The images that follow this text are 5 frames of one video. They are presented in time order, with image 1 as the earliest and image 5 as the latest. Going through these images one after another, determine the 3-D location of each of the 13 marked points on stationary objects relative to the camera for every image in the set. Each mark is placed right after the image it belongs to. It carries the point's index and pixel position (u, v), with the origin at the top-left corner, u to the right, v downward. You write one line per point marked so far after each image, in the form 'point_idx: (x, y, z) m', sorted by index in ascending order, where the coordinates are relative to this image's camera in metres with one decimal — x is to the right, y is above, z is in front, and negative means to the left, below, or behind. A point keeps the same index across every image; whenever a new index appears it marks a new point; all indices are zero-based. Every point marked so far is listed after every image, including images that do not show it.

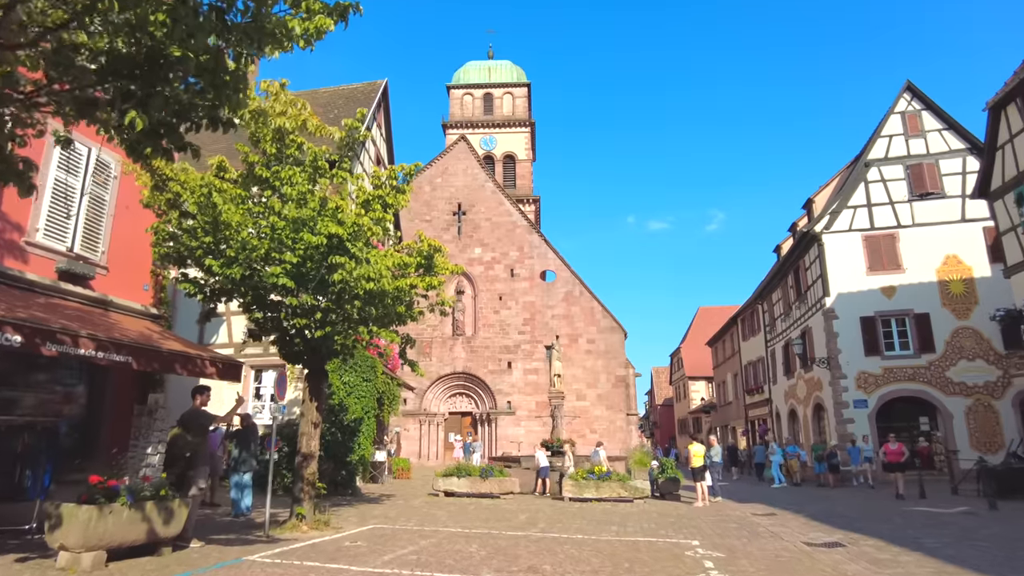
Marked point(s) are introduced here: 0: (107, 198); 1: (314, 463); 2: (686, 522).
0: (-6.3, +1.4, +10.5) m
1: (-3.0, -2.6, +10.0) m
2: (+3.1, -4.1, +11.7) m
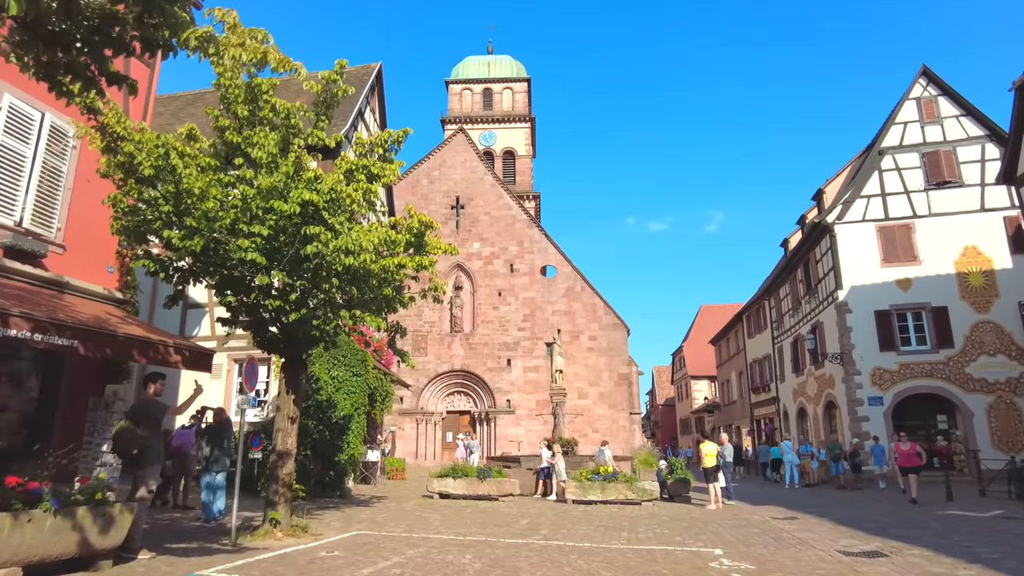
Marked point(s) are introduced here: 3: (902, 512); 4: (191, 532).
0: (-6.4, +1.7, +9.5) m
1: (-3.0, -2.3, +9.0) m
2: (+3.1, -3.8, +10.7) m
3: (+7.0, -4.0, +12.0) m
4: (-4.2, -3.2, +8.7) m
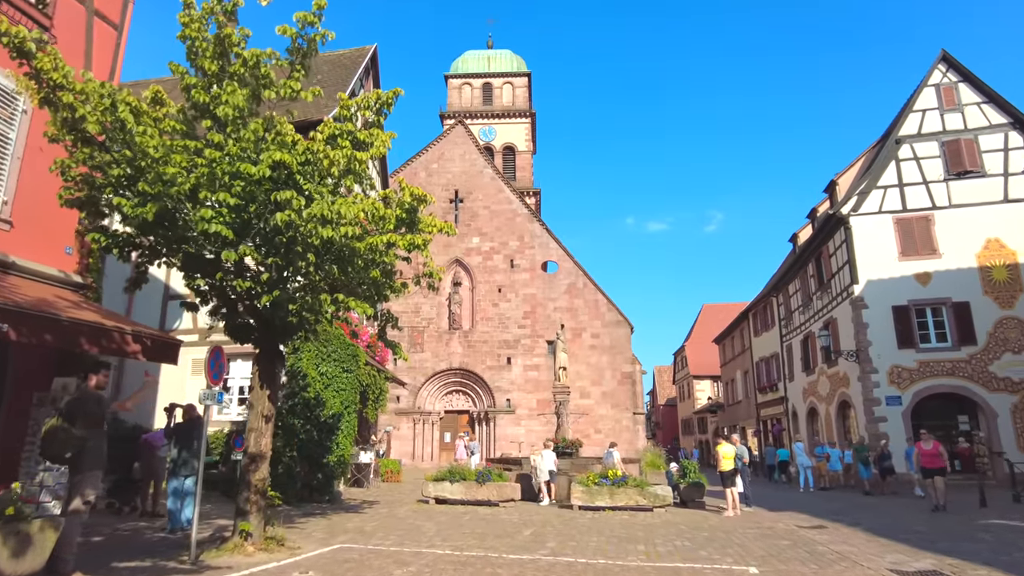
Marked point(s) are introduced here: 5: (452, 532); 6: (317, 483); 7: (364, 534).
0: (-6.3, +1.9, +8.5) m
1: (-2.9, -2.1, +7.9) m
2: (+3.1, -3.6, +9.6) m
3: (+7.0, -3.8, +11.0) m
4: (-4.2, -3.0, +7.7) m
5: (-0.9, -3.6, +9.9) m
6: (-4.2, -4.2, +14.3) m
7: (-2.1, -3.5, +9.4) m
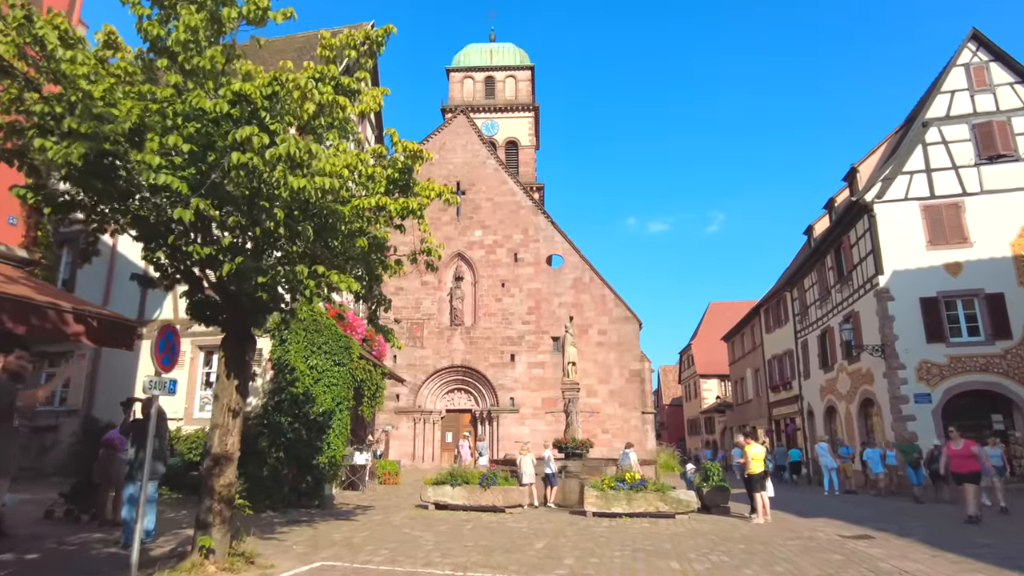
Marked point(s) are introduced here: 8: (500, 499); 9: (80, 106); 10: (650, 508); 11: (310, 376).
0: (-6.2, +2.2, +7.2) m
1: (-2.8, -1.8, +6.7) m
2: (+3.2, -3.3, +8.4) m
3: (+7.2, -3.5, +9.7) m
4: (-4.0, -2.7, +6.5) m
5: (-0.8, -3.3, +8.7) m
6: (-4.0, -3.9, +13.1) m
7: (-2.0, -3.2, +8.2) m
8: (-0.2, -4.0, +12.6) m
9: (-3.4, +1.4, +5.4) m
10: (+2.5, -3.9, +12.0) m
11: (-4.1, -1.8, +13.5) m
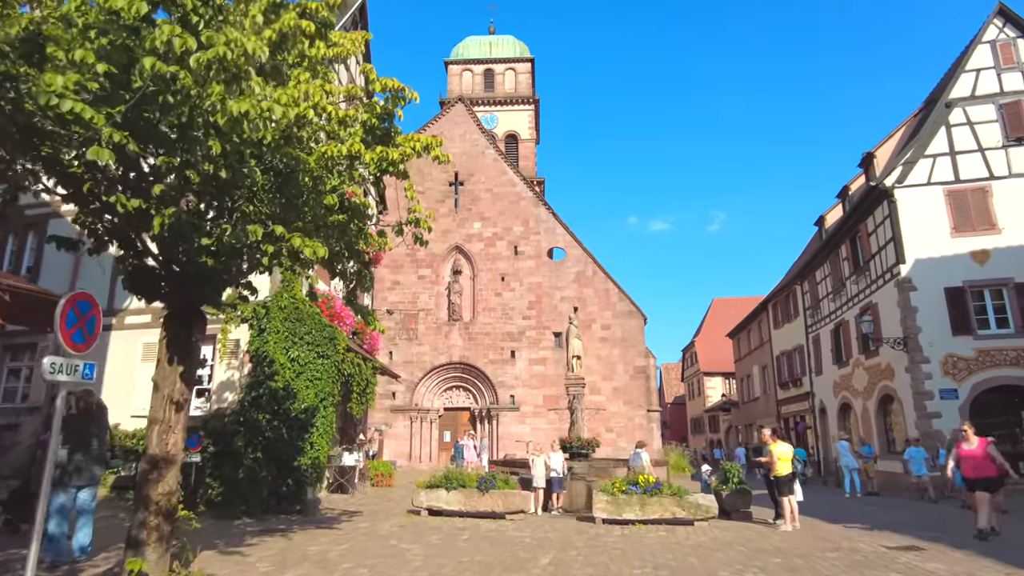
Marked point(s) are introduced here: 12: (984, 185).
0: (-6.2, +2.5, +6.1) m
1: (-2.8, -1.5, +5.5) m
2: (+3.2, -3.0, +7.2) m
3: (+7.2, -3.2, +8.5) m
4: (-4.0, -2.4, +5.3) m
5: (-0.7, -3.0, +7.5) m
6: (-4.0, -3.6, +11.9) m
7: (-1.9, -2.9, +7.0) m
8: (-0.2, -3.7, +11.4) m
9: (-3.4, +1.7, +4.2) m
10: (+2.5, -3.7, +10.9) m
11: (-4.0, -1.5, +12.3) m
12: (+14.1, +3.1, +20.0) m
